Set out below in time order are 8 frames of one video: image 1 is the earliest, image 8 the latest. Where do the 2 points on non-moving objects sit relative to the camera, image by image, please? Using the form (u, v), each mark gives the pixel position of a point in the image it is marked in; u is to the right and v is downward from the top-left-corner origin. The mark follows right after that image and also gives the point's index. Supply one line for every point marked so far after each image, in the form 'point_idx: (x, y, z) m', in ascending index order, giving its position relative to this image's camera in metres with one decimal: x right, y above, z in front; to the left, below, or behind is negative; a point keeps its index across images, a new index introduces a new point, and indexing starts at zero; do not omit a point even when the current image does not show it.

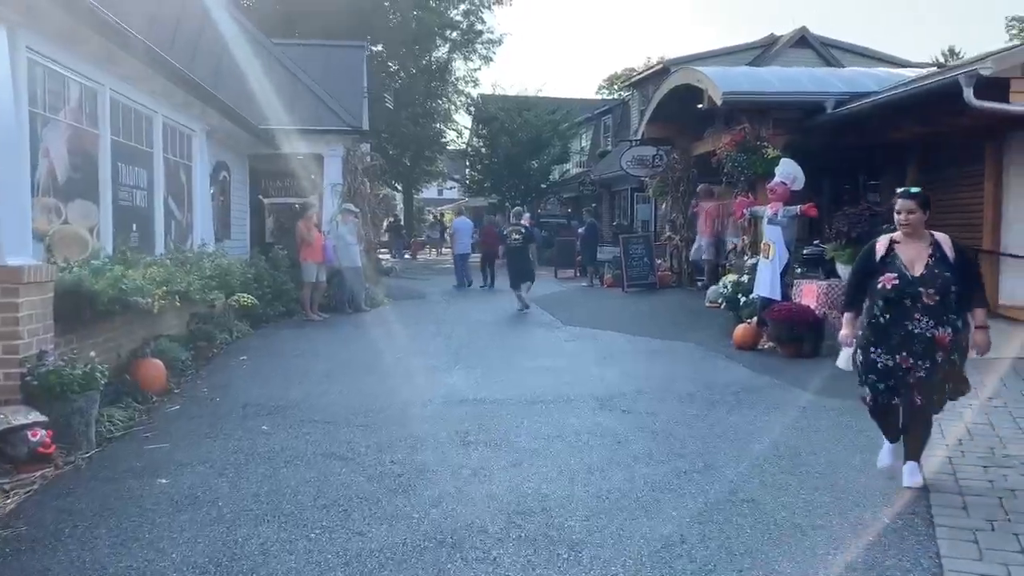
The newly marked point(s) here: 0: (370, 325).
0: (-2.3, -0.6, +14.0) m
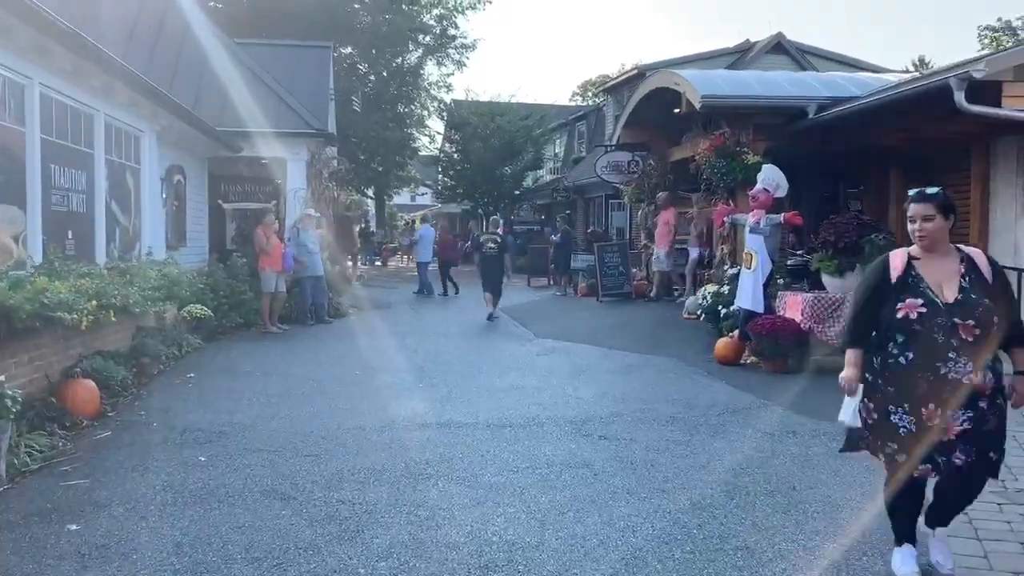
0: (-2.8, -0.7, +13.3) m
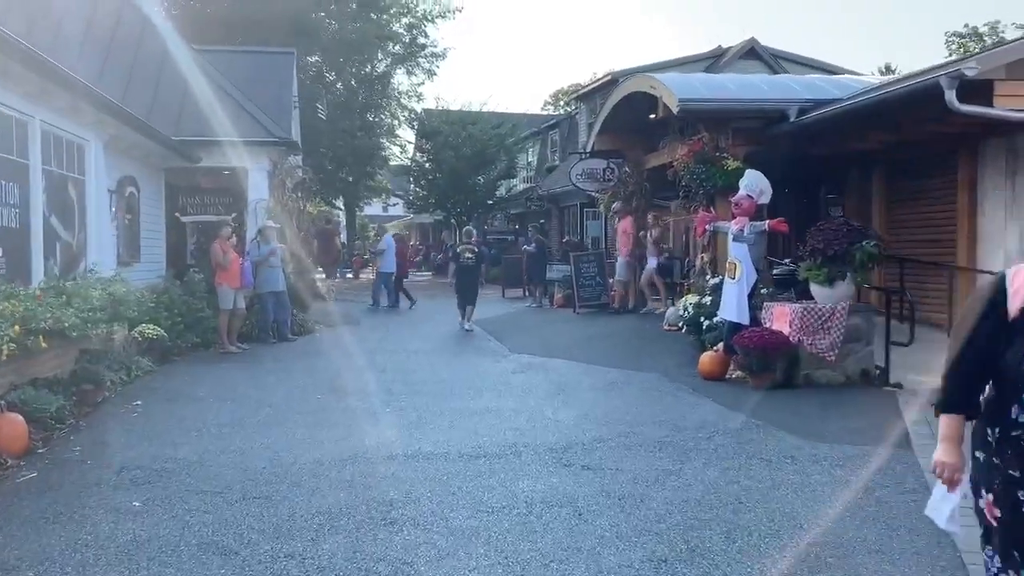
0: (-3.2, -1.0, +12.6) m
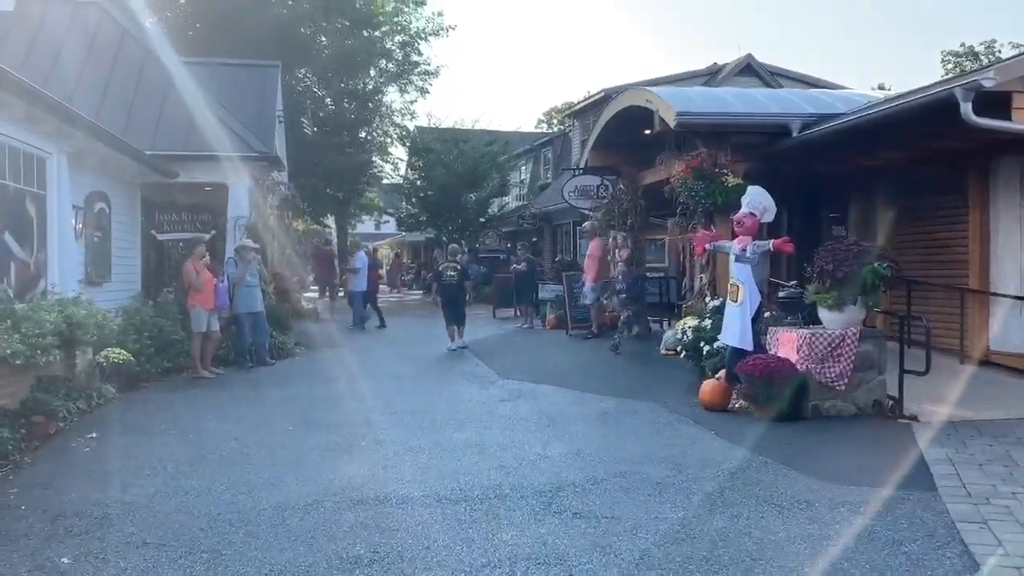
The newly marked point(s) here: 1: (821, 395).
0: (-3.3, -1.3, +11.9) m
1: (+3.3, -1.1, +9.1) m
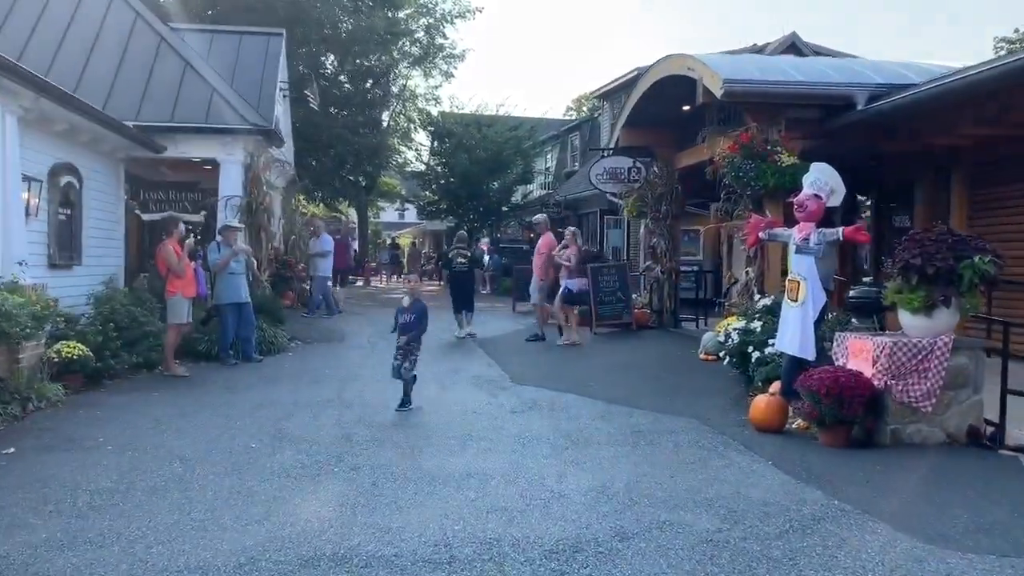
0: (-3.1, -1.1, +10.4) m
1: (+3.4, -1.1, +7.4) m
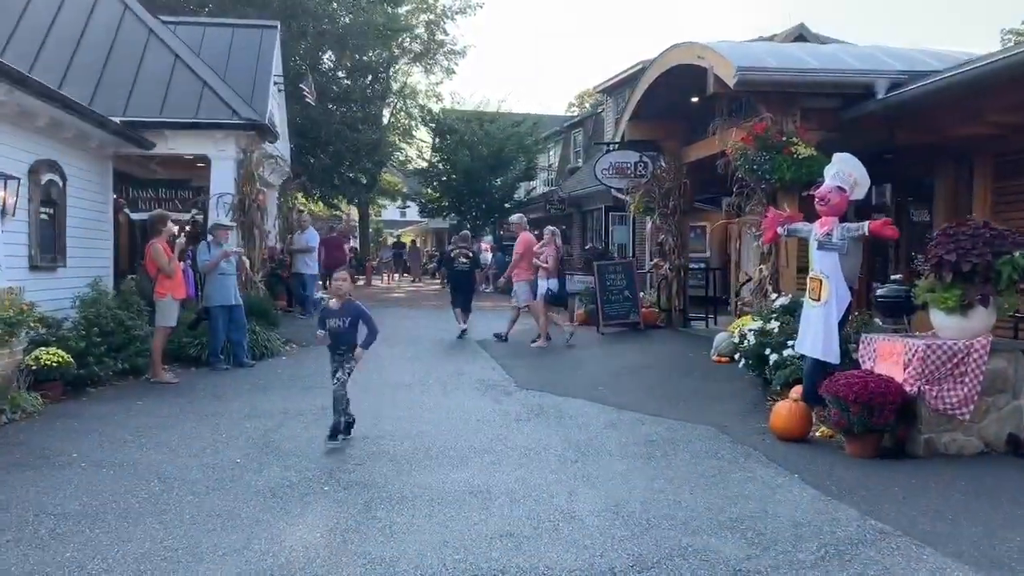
0: (-3.1, -1.2, +9.9) m
1: (+3.4, -1.1, +6.9) m
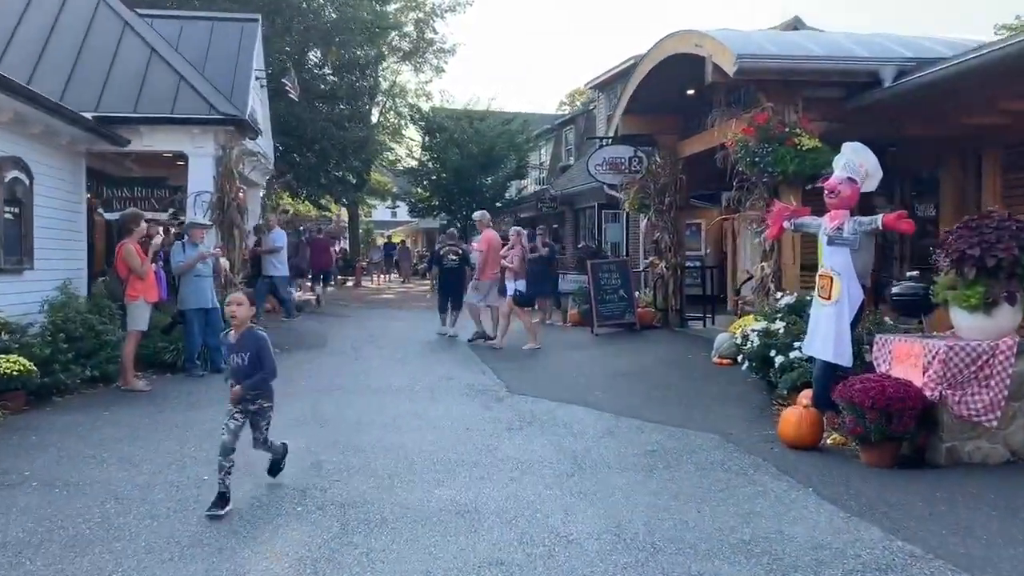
0: (-3.2, -1.2, +9.3) m
1: (+3.3, -1.1, +6.4) m
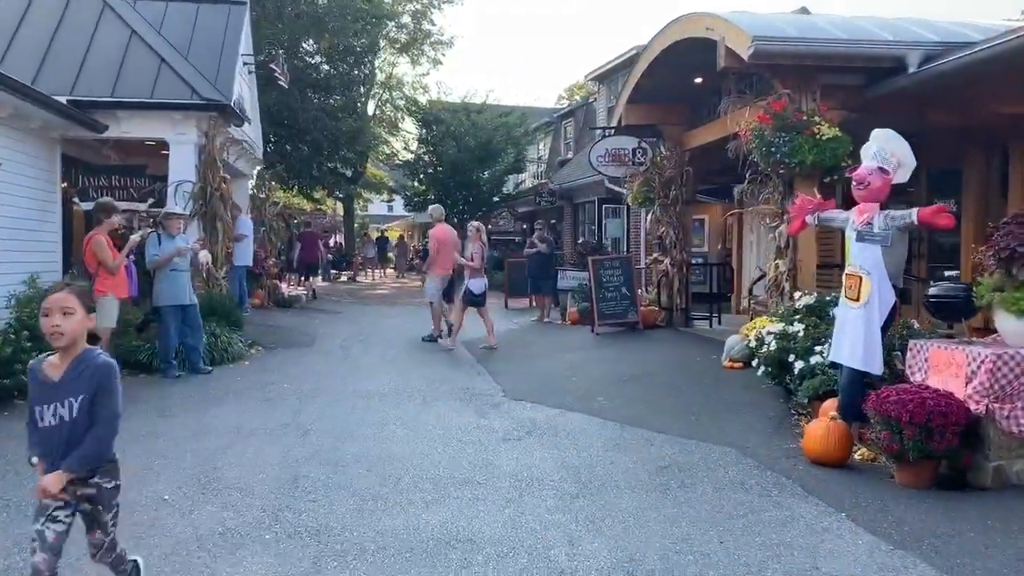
0: (-3.2, -1.1, +8.7) m
1: (+3.3, -1.1, +5.7) m
